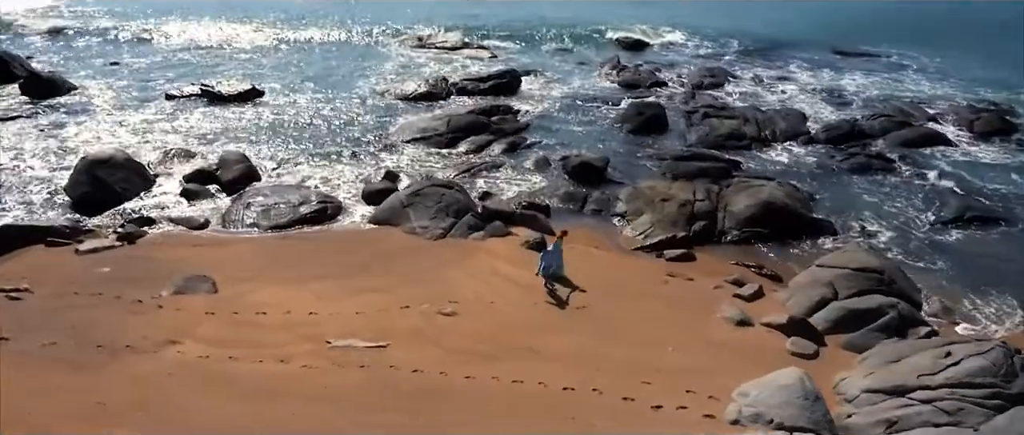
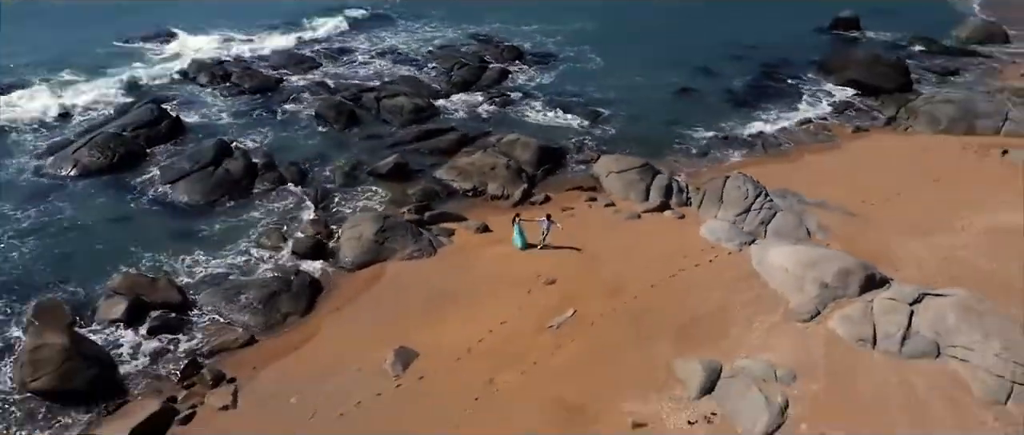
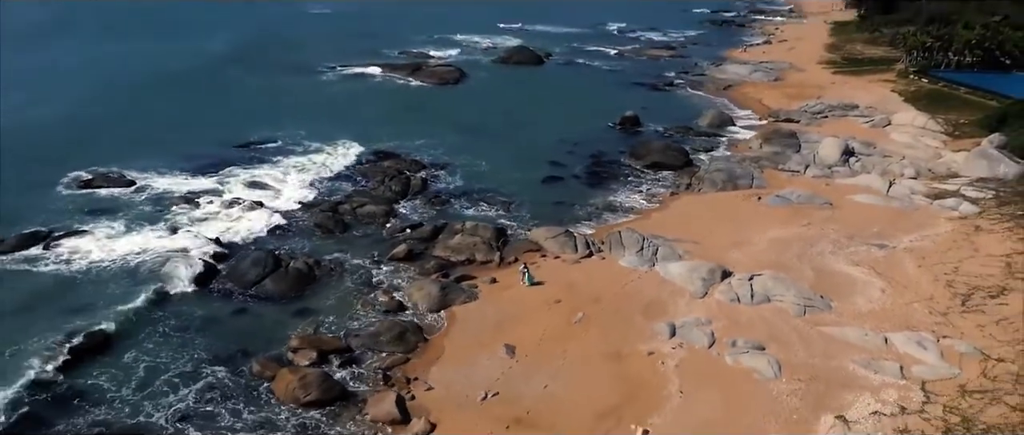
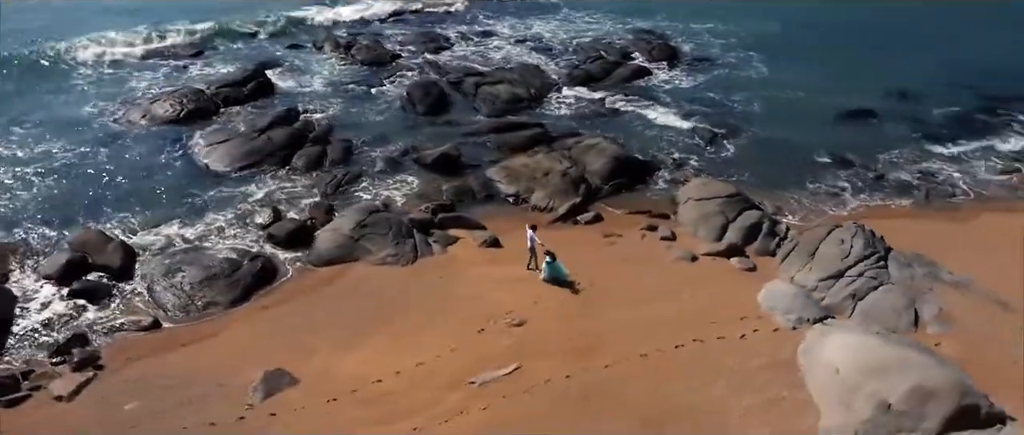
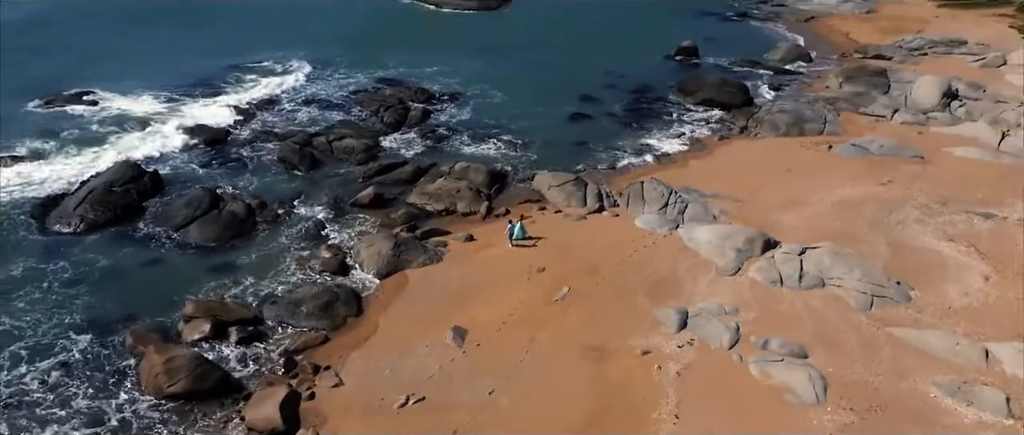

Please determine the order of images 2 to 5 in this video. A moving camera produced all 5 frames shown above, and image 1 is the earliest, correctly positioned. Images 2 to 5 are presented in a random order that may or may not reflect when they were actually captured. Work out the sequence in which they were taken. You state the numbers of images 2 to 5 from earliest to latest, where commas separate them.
4, 2, 5, 3
